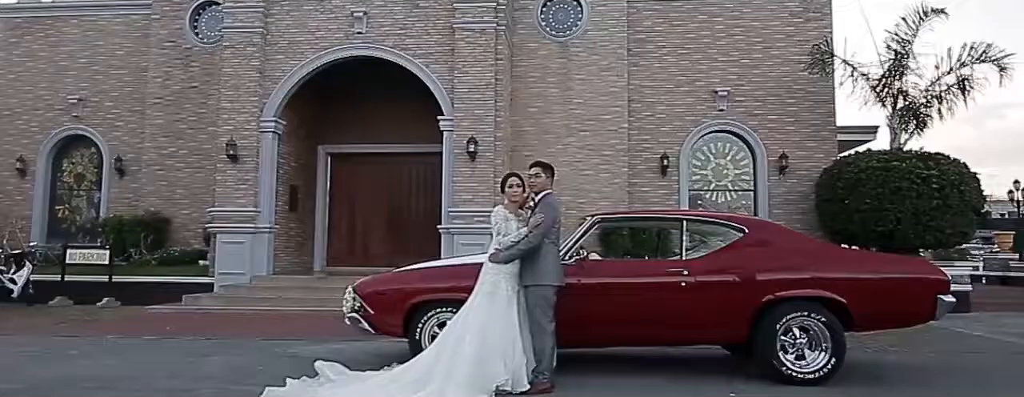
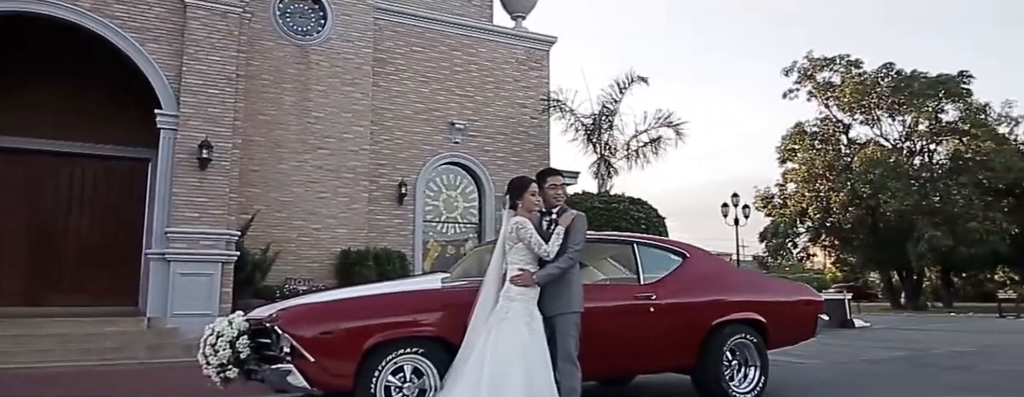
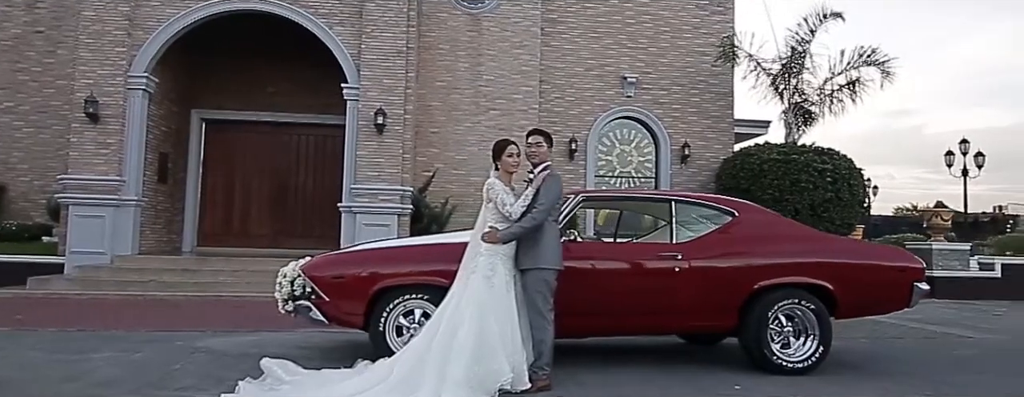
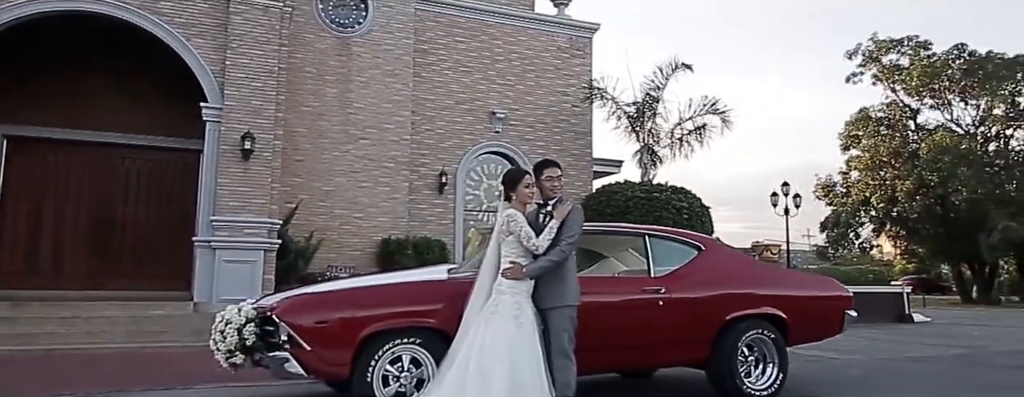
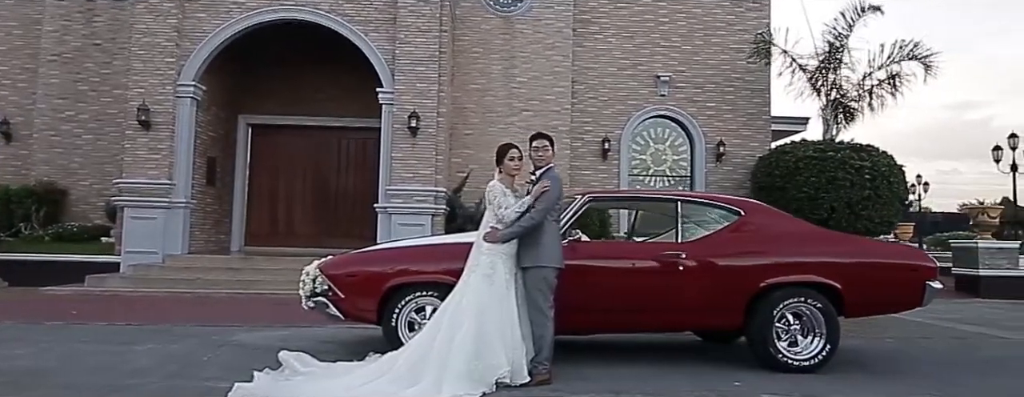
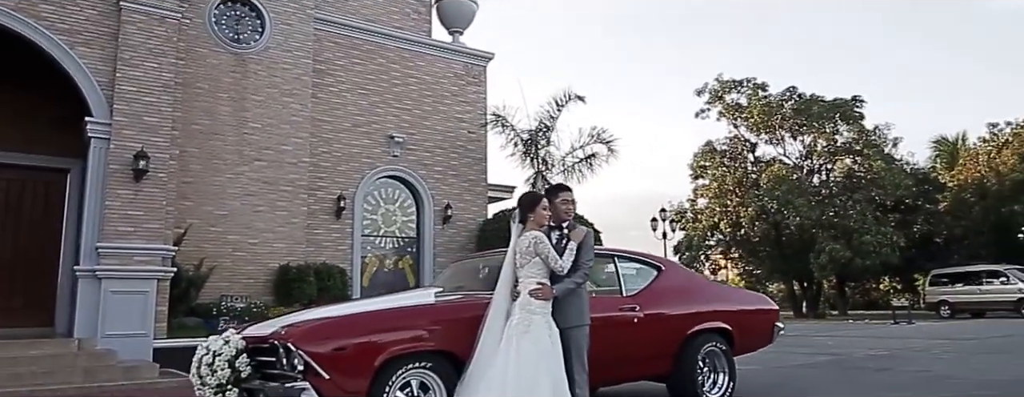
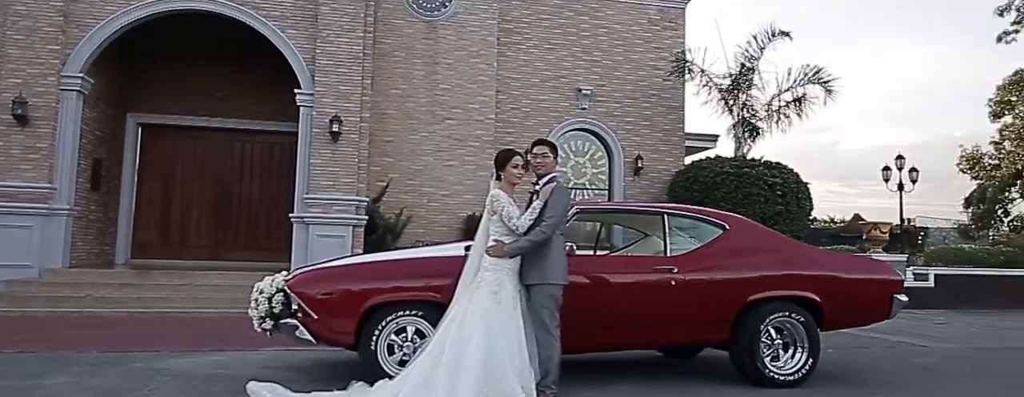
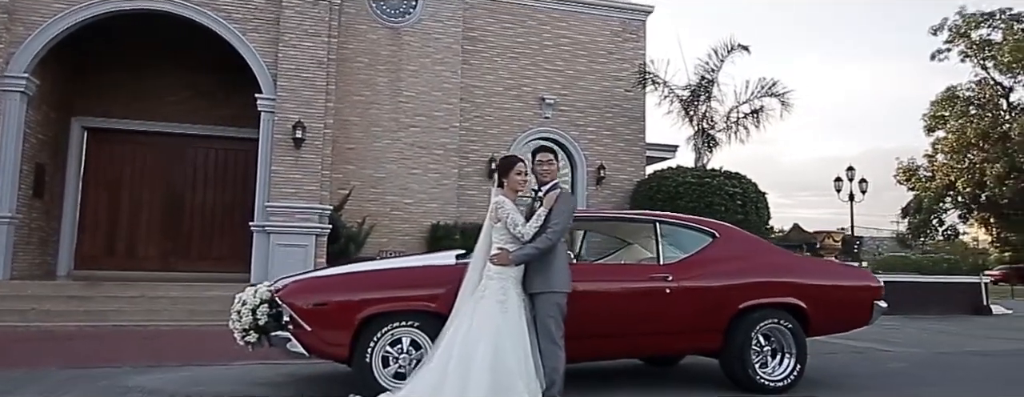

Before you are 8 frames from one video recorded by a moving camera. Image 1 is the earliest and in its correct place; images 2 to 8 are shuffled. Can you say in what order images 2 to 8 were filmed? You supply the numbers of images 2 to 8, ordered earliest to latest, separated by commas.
5, 3, 7, 8, 4, 2, 6
